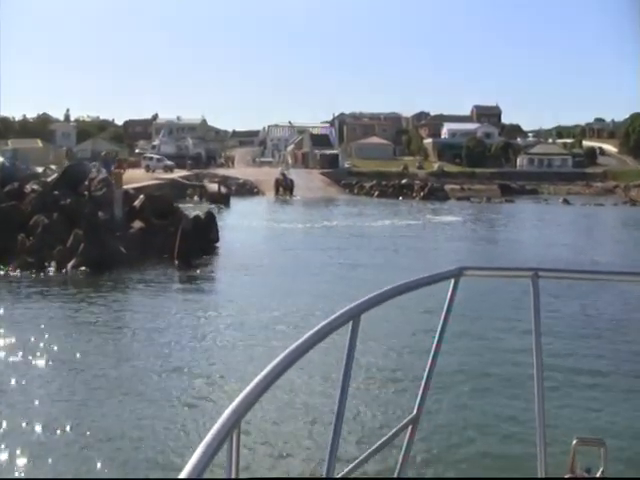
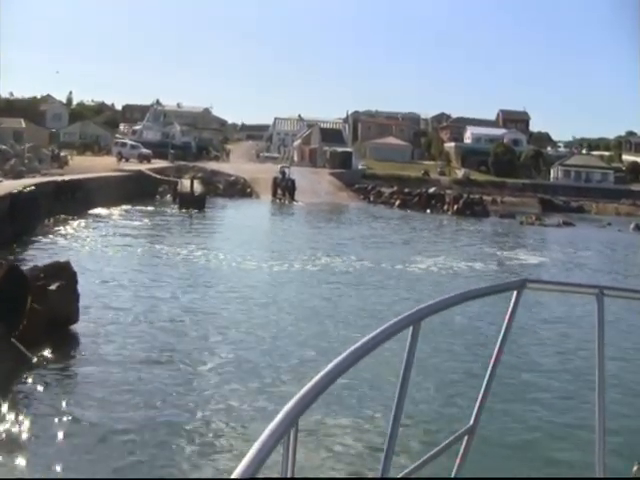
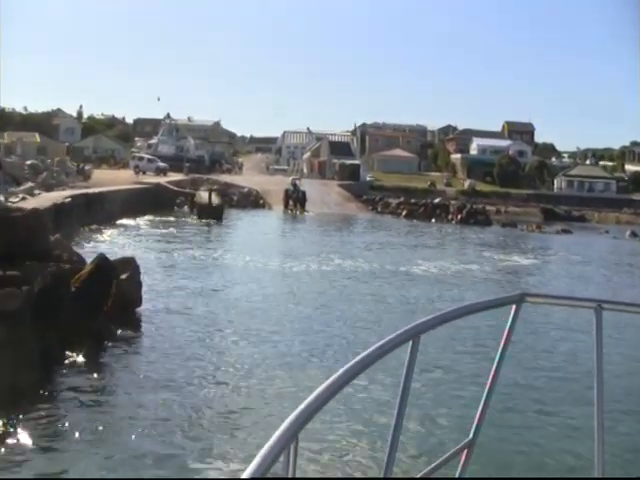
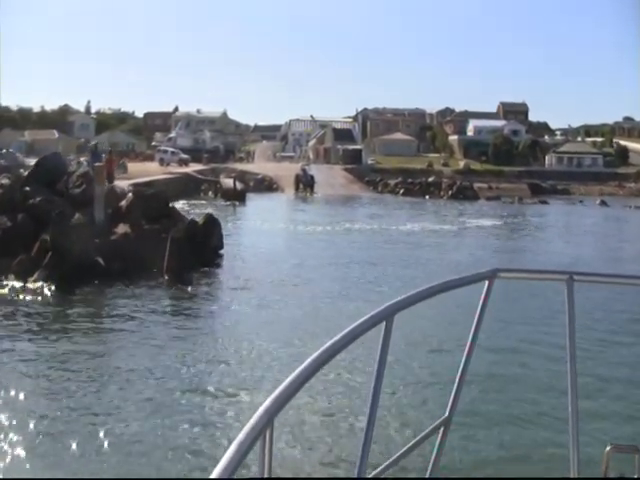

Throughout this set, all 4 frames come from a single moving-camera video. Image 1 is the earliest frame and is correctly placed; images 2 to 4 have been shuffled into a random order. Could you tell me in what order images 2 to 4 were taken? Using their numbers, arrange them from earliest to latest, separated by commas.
4, 3, 2
